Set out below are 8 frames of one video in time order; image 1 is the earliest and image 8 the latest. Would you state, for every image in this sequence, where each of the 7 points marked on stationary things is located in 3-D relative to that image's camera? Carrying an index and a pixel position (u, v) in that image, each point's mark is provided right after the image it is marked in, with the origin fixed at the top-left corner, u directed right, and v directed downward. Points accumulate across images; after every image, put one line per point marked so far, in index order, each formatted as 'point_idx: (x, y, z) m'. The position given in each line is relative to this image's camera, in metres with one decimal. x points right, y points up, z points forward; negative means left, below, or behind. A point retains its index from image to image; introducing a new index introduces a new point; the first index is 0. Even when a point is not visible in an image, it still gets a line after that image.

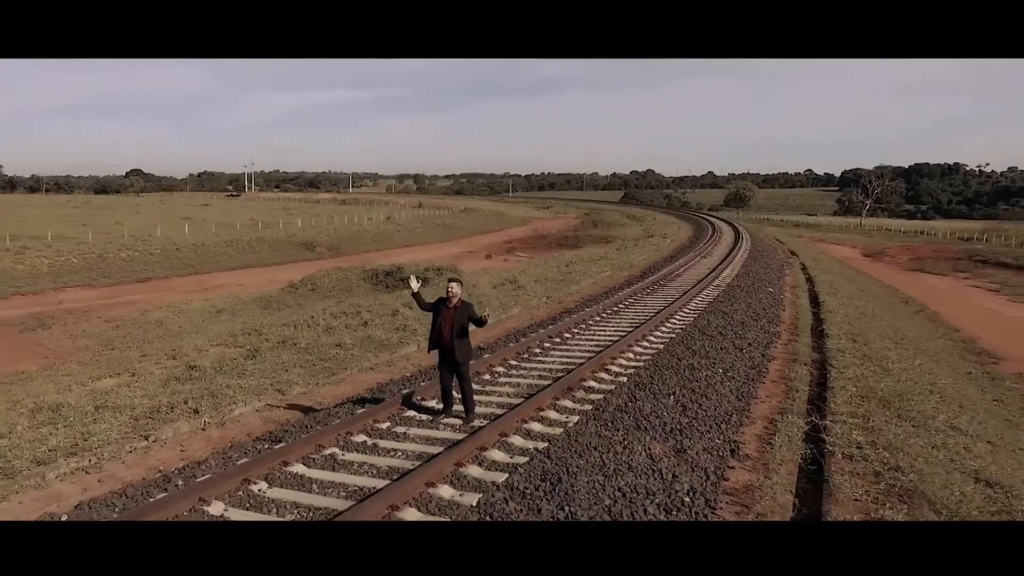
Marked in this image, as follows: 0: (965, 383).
0: (+6.8, -1.5, +11.5) m
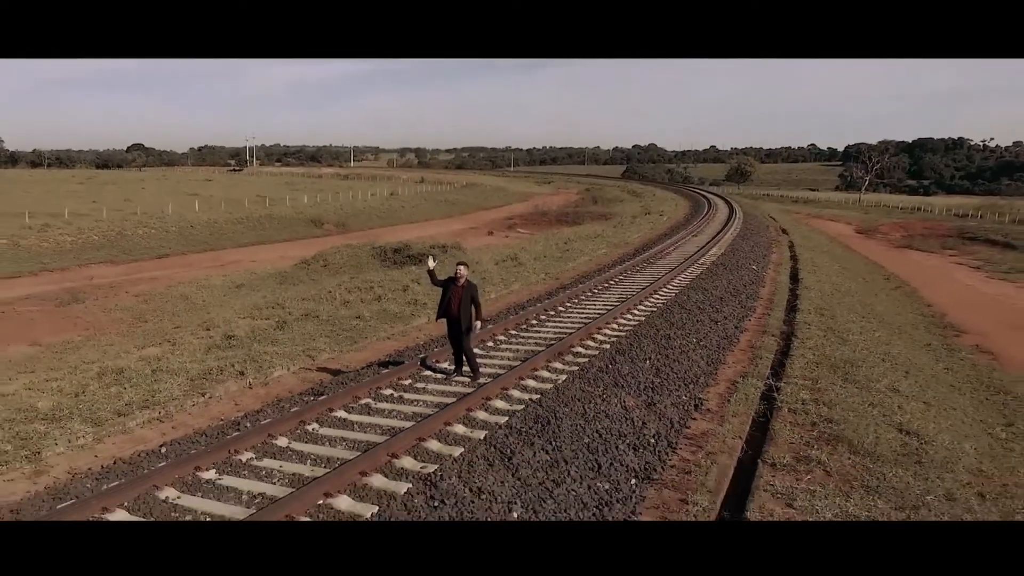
0: (+6.8, -1.1, +12.7) m
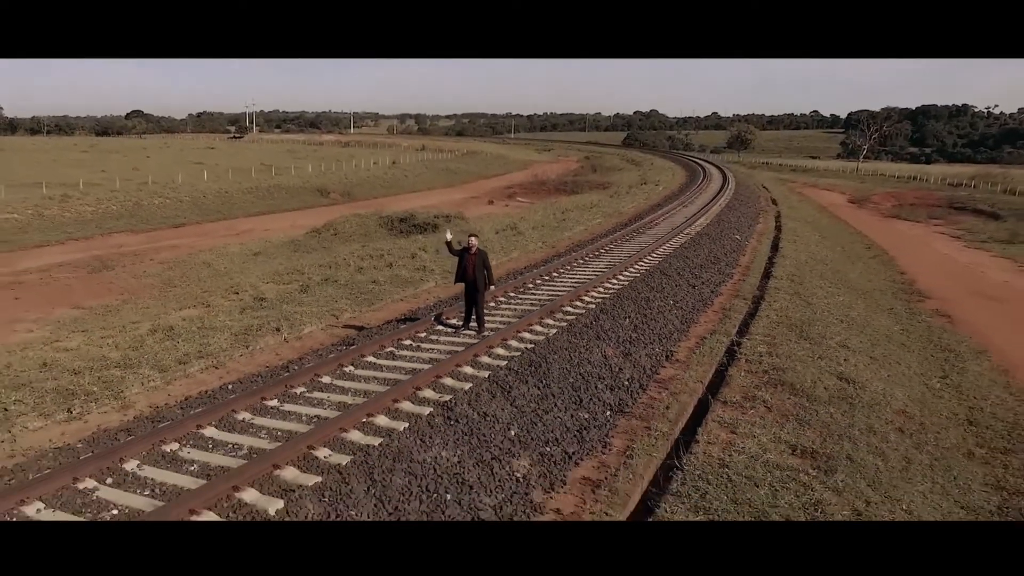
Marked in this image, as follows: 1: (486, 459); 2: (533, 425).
0: (+6.8, -0.5, +14.0) m
1: (-0.2, -1.3, +5.9) m
2: (+0.2, -1.1, +6.5) m
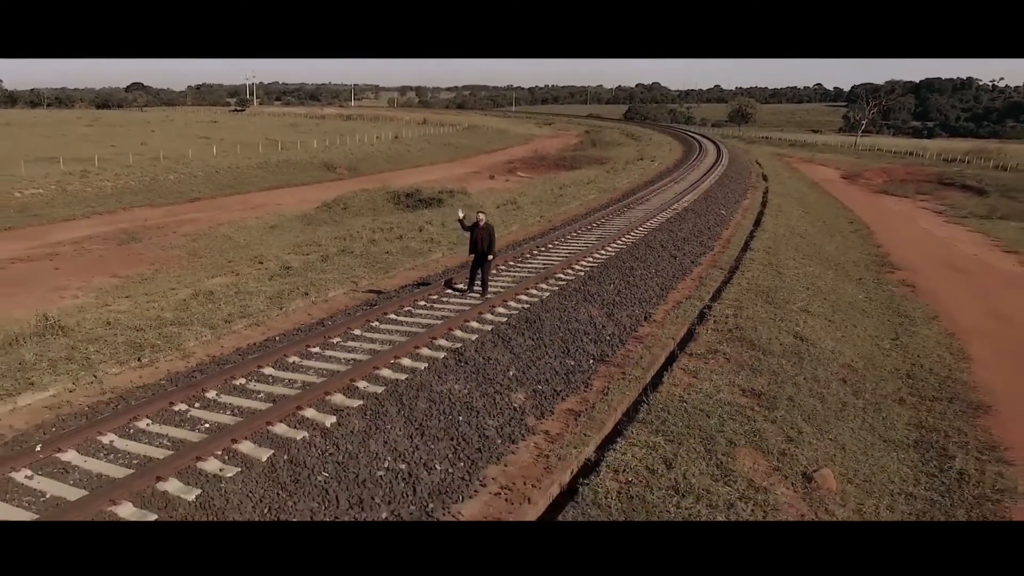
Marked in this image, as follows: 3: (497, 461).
0: (+6.8, 0.0, +15.4) m
1: (-0.2, -1.0, +7.2) m
2: (+0.2, -0.8, +7.9) m
3: (-0.1, -1.3, +6.2) m
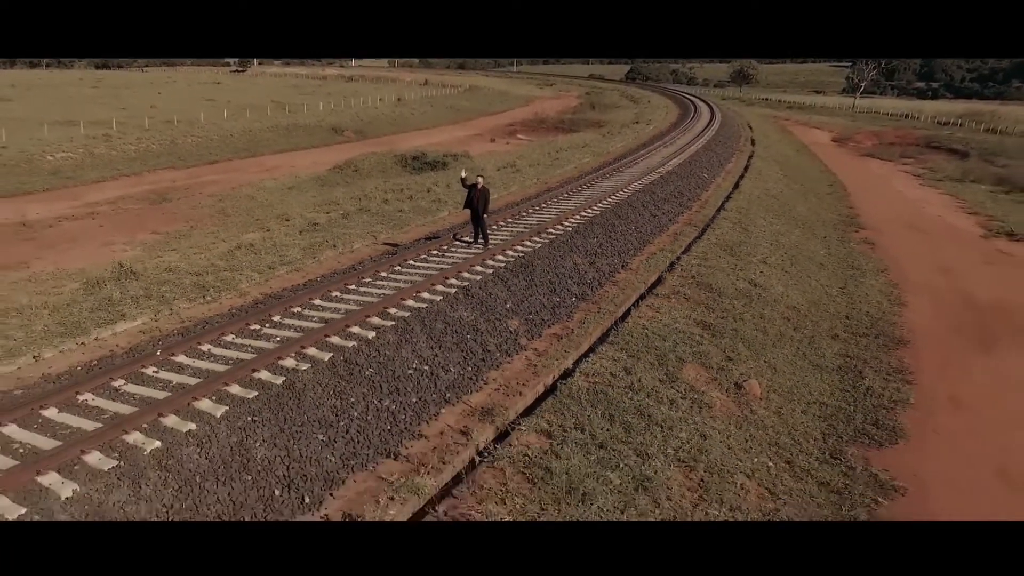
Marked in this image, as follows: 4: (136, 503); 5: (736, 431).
0: (+6.8, +1.0, +17.2) m
1: (-0.2, -0.4, +9.2) m
2: (+0.1, -0.2, +9.8) m
3: (-0.2, -0.8, +8.1) m
4: (-2.6, -1.4, +5.4) m
5: (+2.3, -1.5, +8.1) m
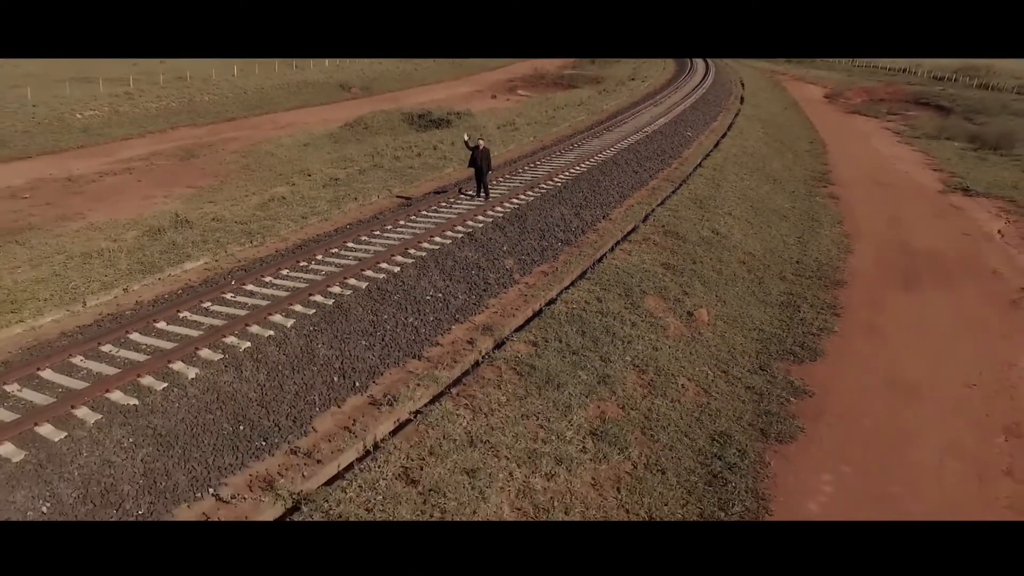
0: (+6.7, +2.3, +19.2) m
1: (-0.3, +0.4, +11.2) m
2: (+0.1, +0.6, +11.9) m
3: (-0.2, -0.1, +10.2) m
4: (-2.7, -0.9, +7.5) m
5: (+2.3, -0.8, +10.2) m
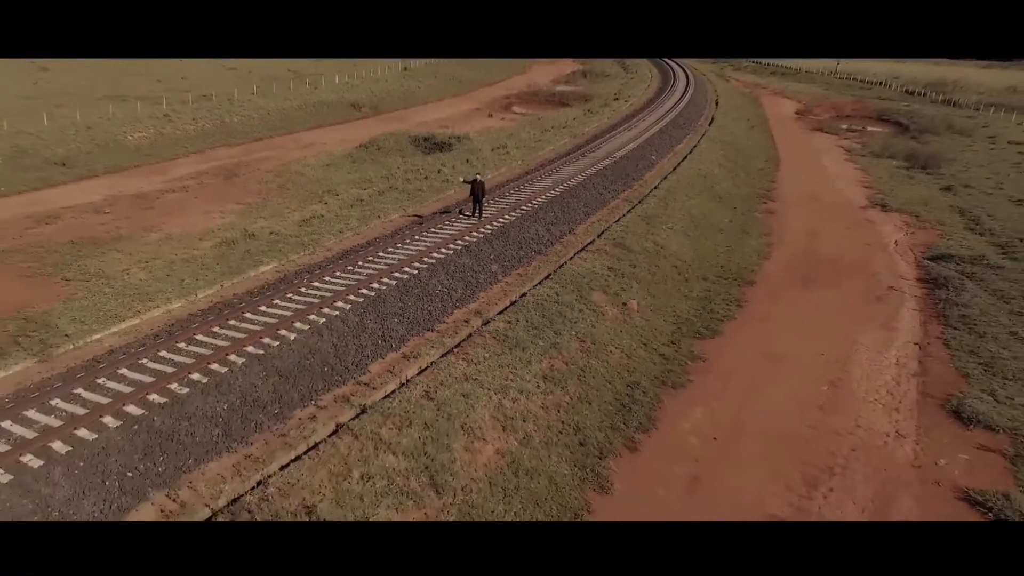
0: (+6.4, +2.3, +23.6) m
1: (-0.6, +0.5, +15.6) m
2: (-0.2, +0.7, +16.2) m
3: (-0.5, 0.0, +14.5) m
4: (-3.0, -0.8, +11.9) m
5: (+2.0, -0.7, +14.6) m
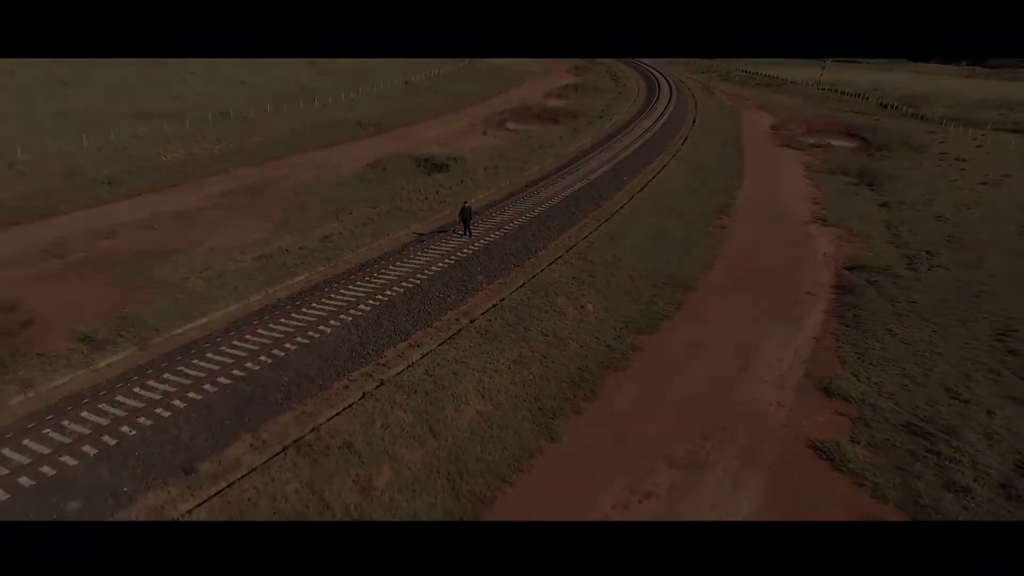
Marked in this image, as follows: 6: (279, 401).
0: (+6.0, +2.1, +27.7) m
1: (-1.1, +0.3, +19.7) m
2: (-0.7, +0.5, +20.3) m
3: (-1.0, -0.2, +18.6) m
4: (-3.4, -1.0, +16.0) m
5: (+1.5, -0.9, +18.7) m
6: (-4.1, -2.0, +13.4) m
